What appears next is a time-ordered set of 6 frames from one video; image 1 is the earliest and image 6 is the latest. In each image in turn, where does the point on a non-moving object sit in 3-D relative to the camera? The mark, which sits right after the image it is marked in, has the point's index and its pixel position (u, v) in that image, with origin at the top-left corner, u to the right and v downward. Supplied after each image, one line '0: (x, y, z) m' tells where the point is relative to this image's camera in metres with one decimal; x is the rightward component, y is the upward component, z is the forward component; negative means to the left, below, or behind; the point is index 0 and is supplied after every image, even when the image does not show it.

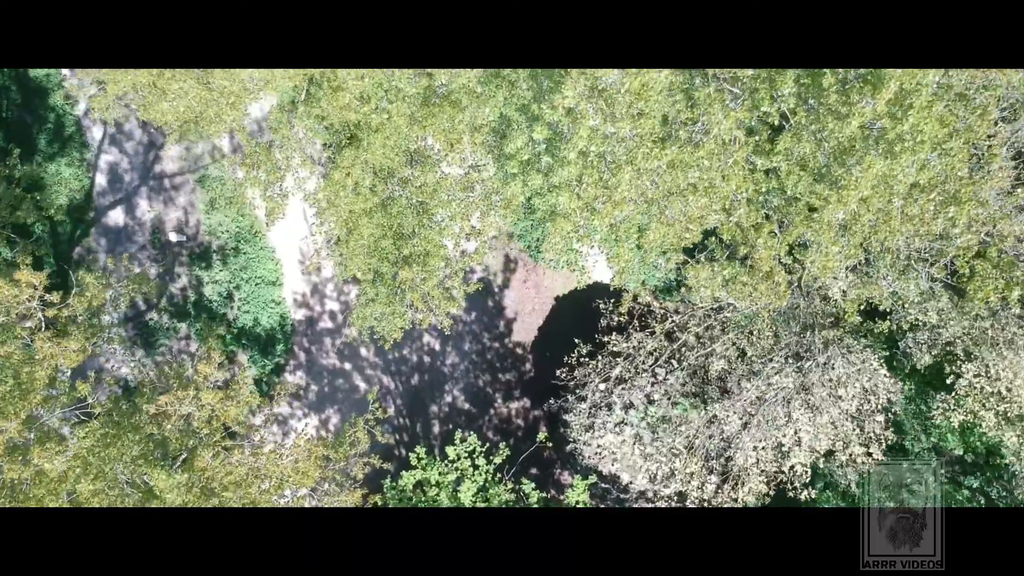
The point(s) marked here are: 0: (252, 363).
0: (-4.0, -1.2, +14.1) m
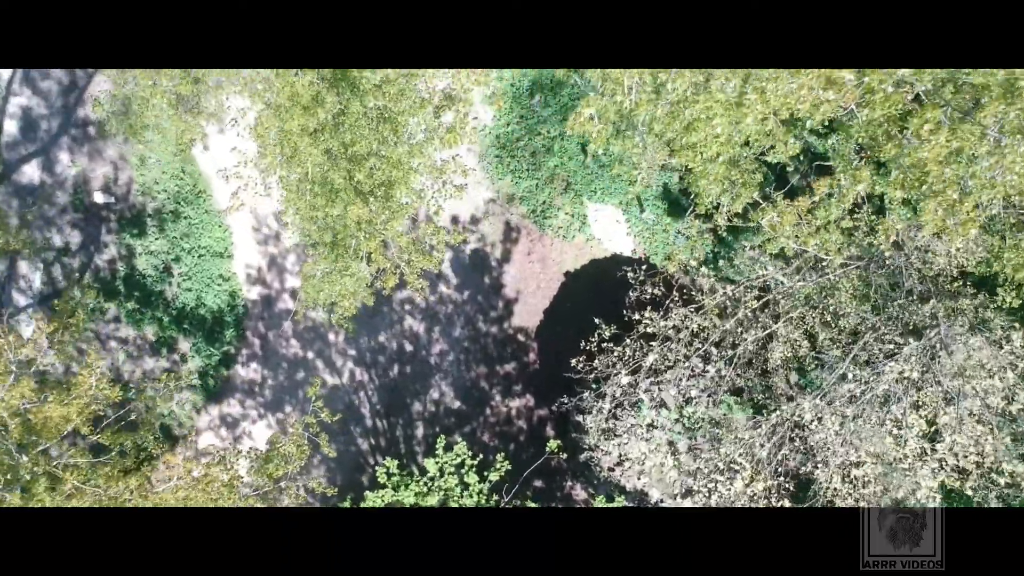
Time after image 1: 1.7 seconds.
0: (-4.0, -0.8, +11.5) m
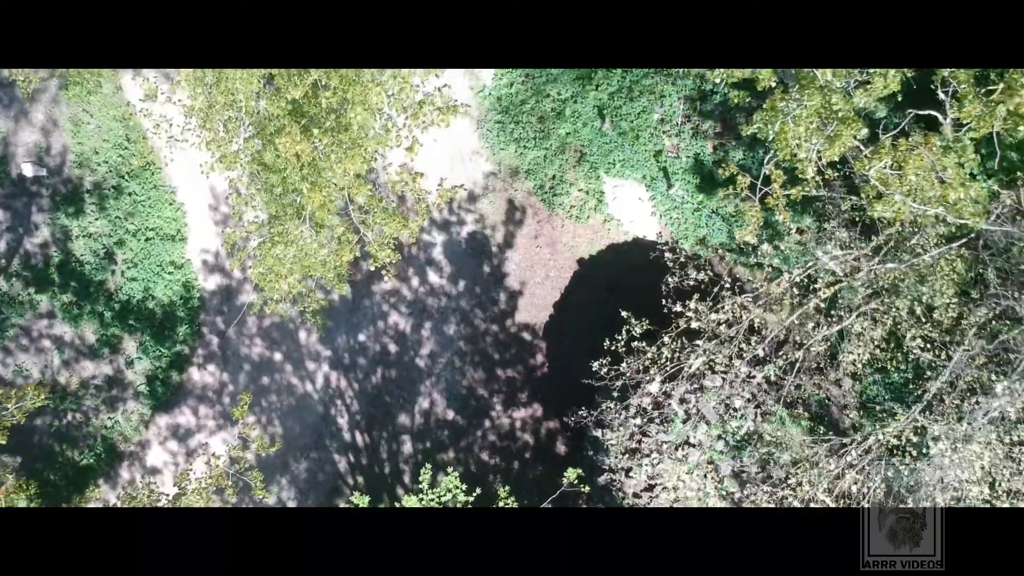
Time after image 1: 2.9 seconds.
0: (-4.0, -0.7, +9.8) m
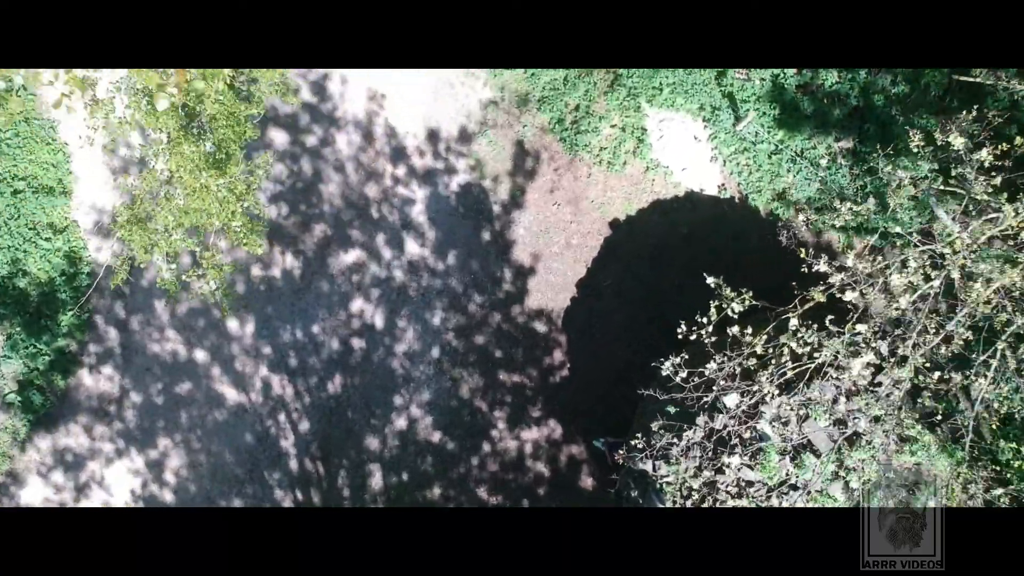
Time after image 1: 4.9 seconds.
0: (-3.9, -0.5, +7.1) m
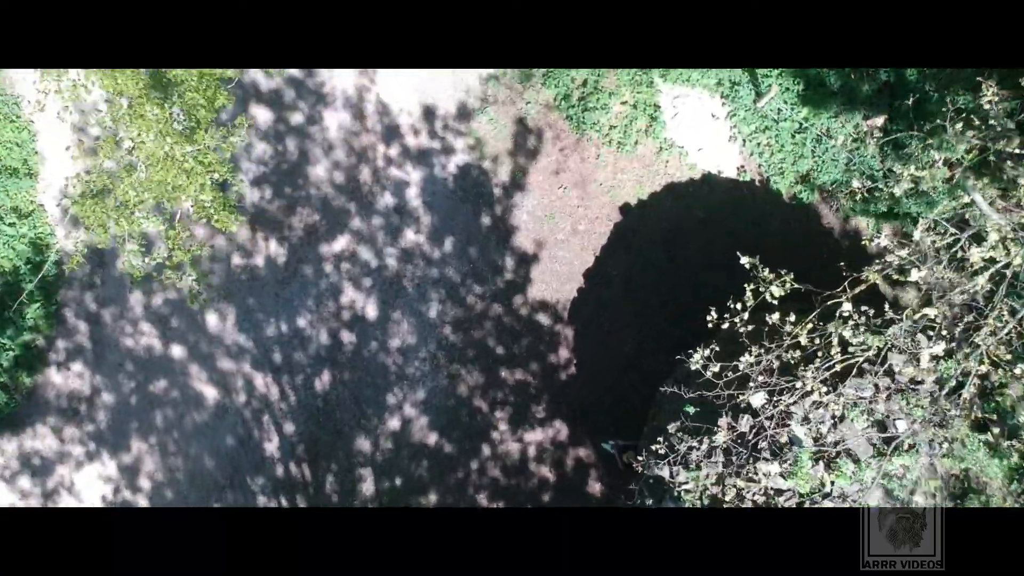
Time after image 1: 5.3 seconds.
0: (-3.9, -0.4, +6.5) m
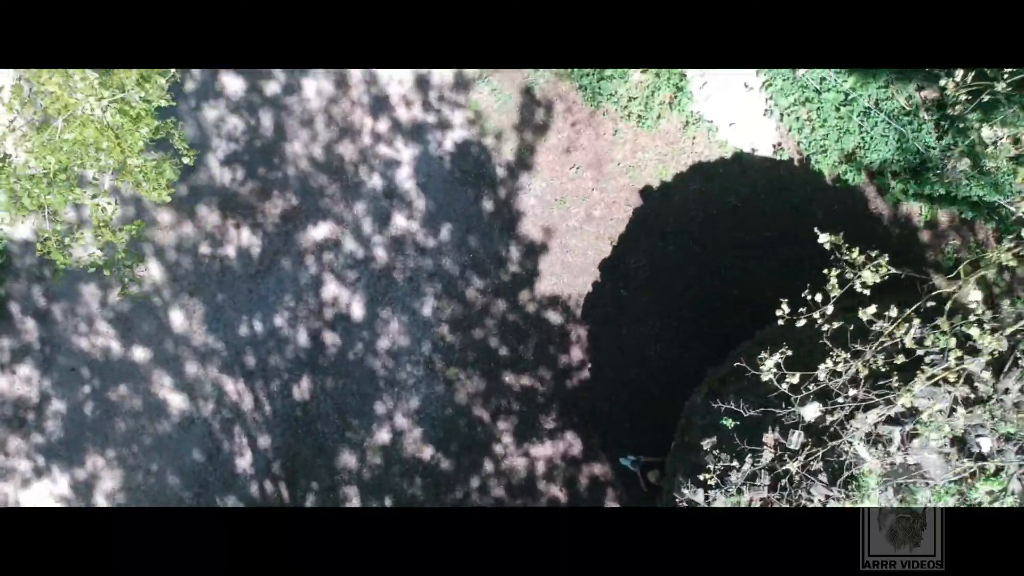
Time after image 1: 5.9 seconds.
0: (-3.9, -0.4, +5.7) m
